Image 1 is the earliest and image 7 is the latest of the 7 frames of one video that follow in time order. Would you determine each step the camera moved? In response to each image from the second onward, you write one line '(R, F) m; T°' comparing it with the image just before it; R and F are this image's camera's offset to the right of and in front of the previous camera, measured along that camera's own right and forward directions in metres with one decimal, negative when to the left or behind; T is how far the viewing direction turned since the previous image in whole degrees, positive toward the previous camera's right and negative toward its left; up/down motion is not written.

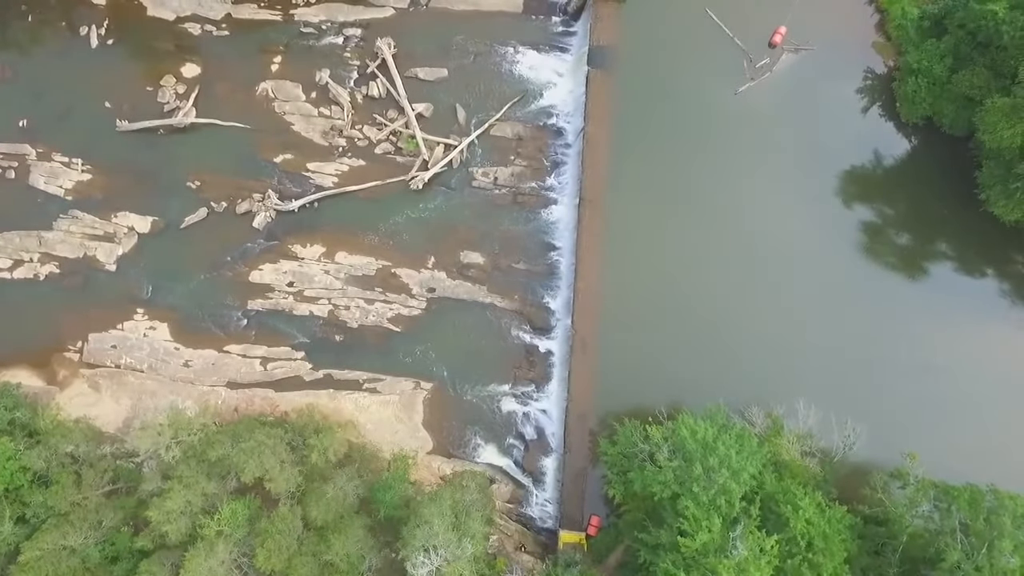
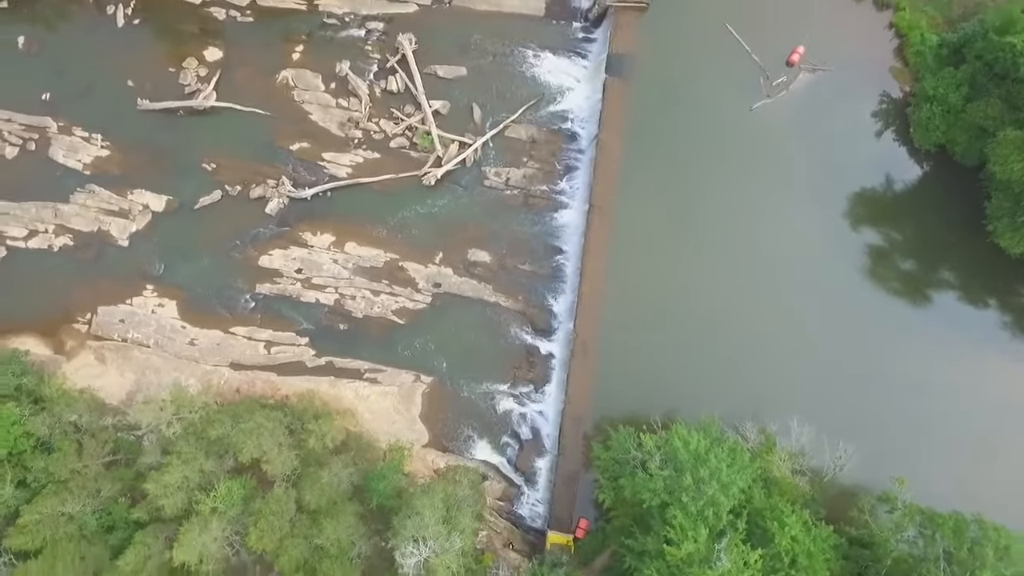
(0.0, -0.2) m; -1°
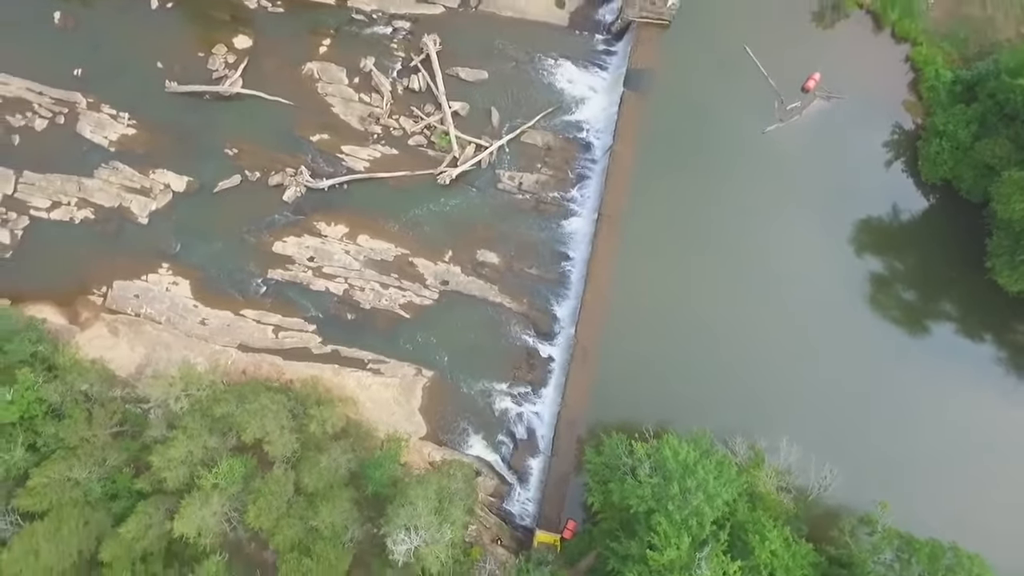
(0.0, -0.5) m; 0°
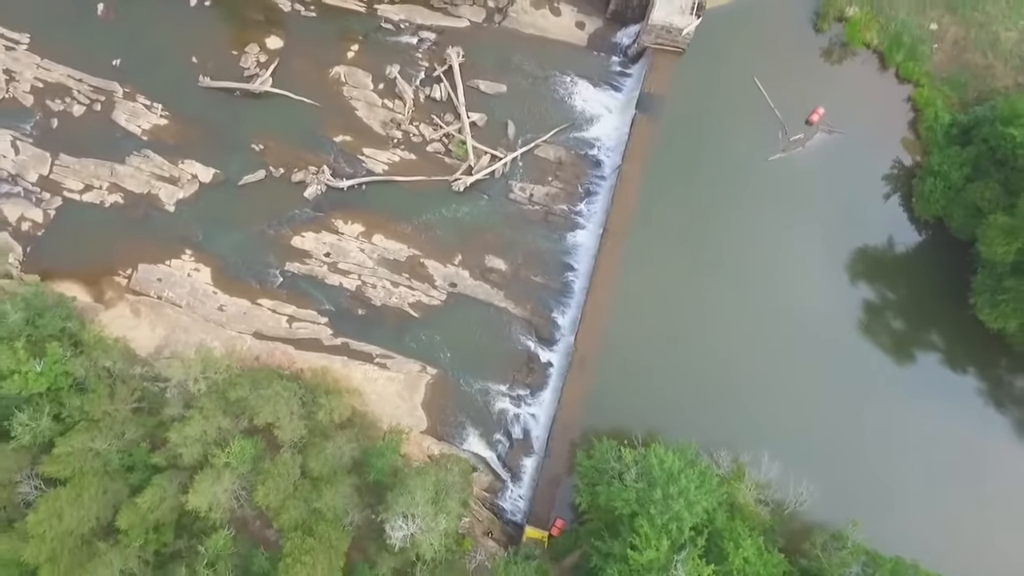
(-0.1, -1.0) m; 0°
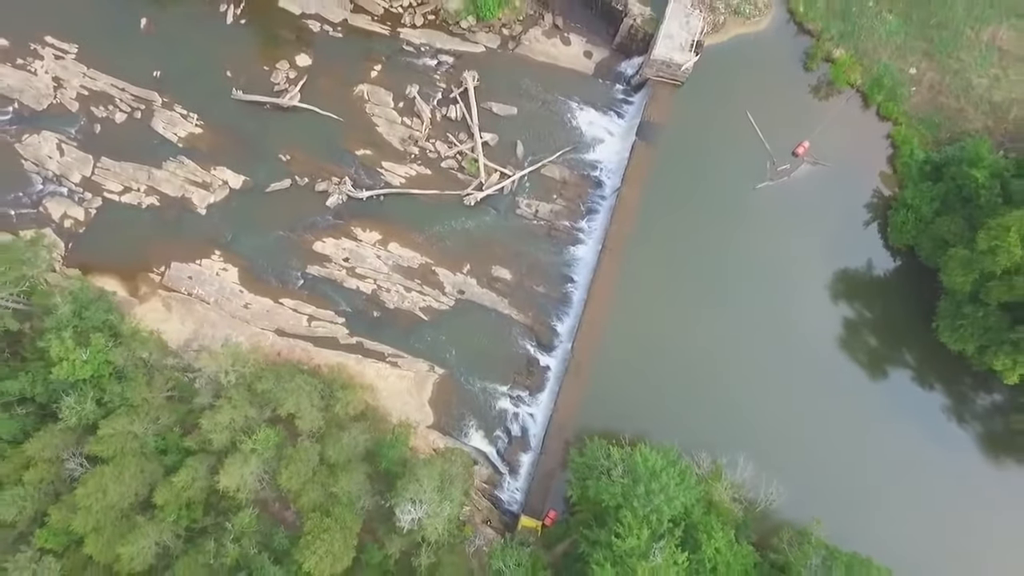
(-0.2, -1.9) m; 0°
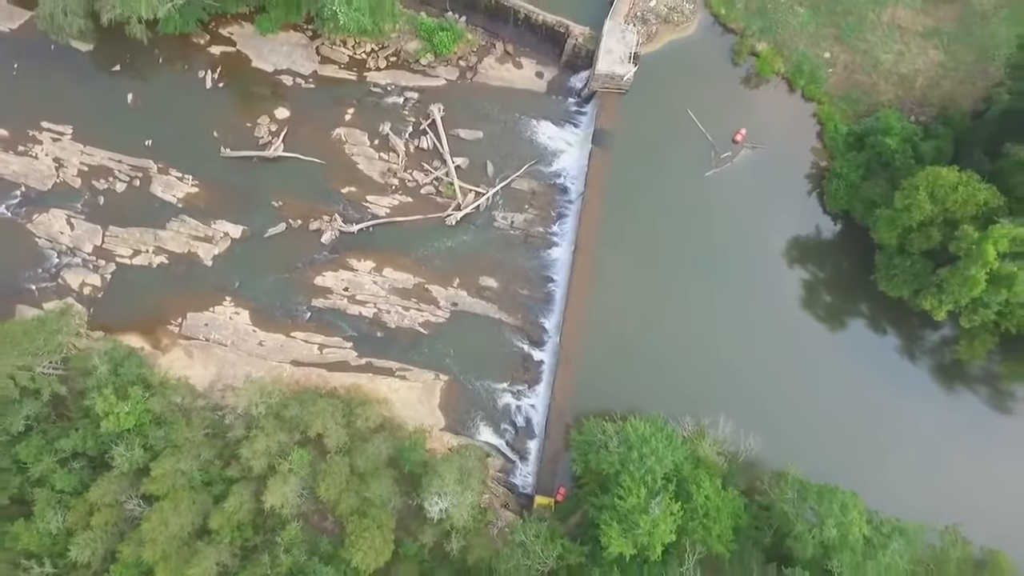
(0.0, -2.6) m; +1°
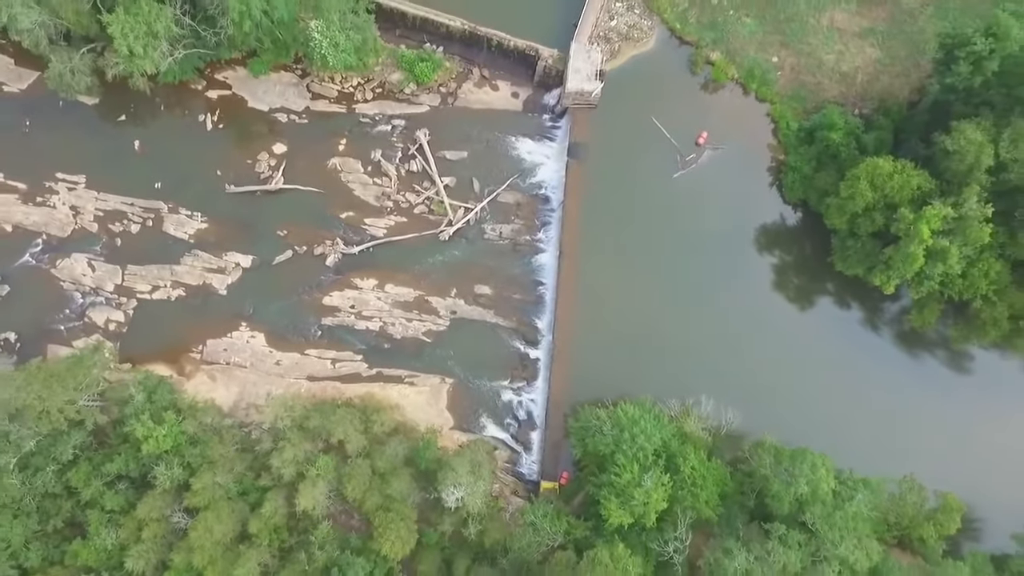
(0.0, -2.4) m; +1°
